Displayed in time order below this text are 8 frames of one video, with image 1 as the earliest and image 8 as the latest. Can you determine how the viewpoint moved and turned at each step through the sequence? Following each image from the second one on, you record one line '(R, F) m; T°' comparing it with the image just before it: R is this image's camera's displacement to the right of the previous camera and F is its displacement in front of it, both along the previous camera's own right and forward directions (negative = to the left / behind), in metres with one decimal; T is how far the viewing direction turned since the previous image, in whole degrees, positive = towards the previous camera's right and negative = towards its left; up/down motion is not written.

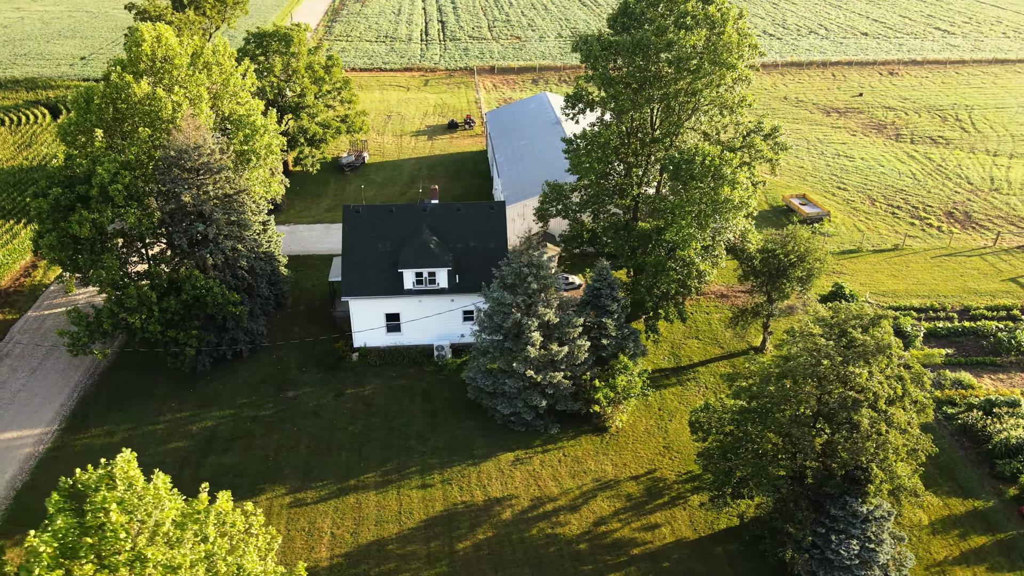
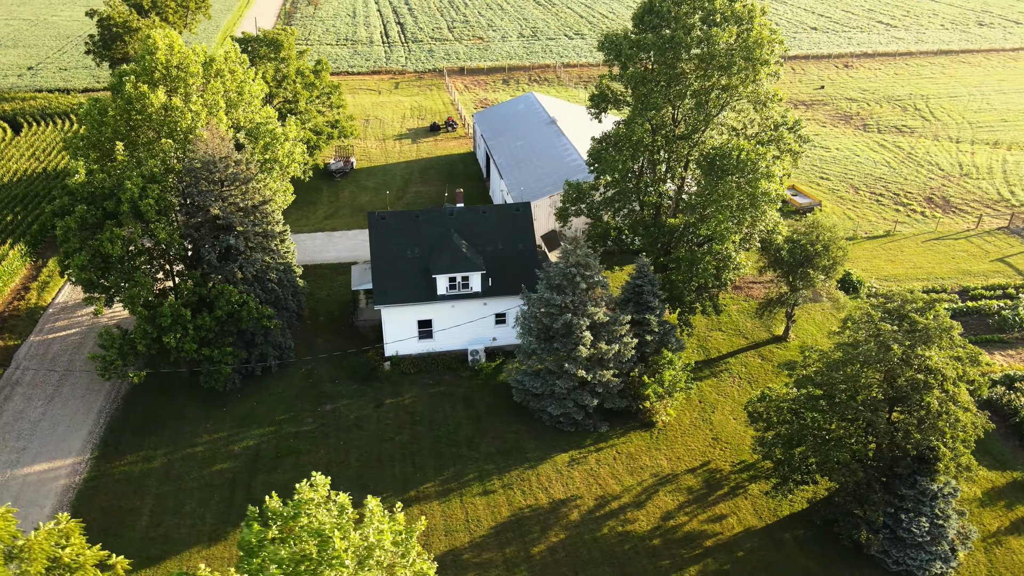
(-3.6, +0.2) m; +4°
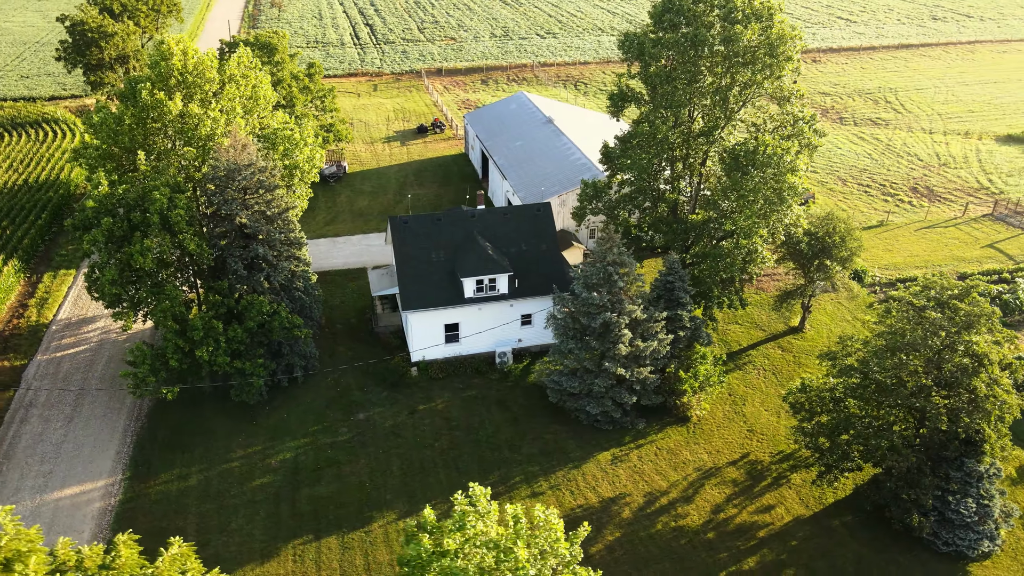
(-2.7, +0.2) m; +3°
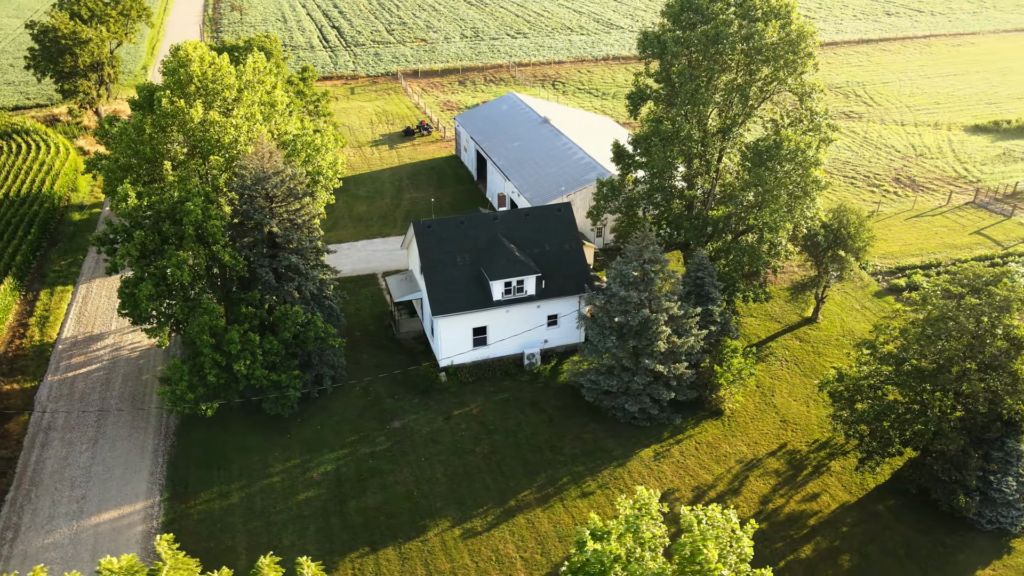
(-2.8, +0.2) m; +3°
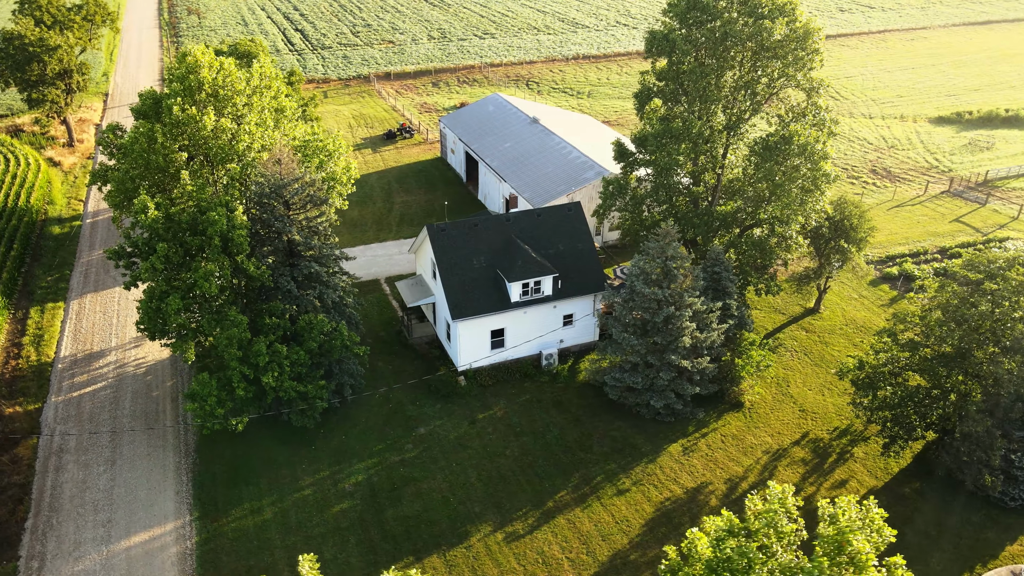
(-2.4, +0.1) m; +3°
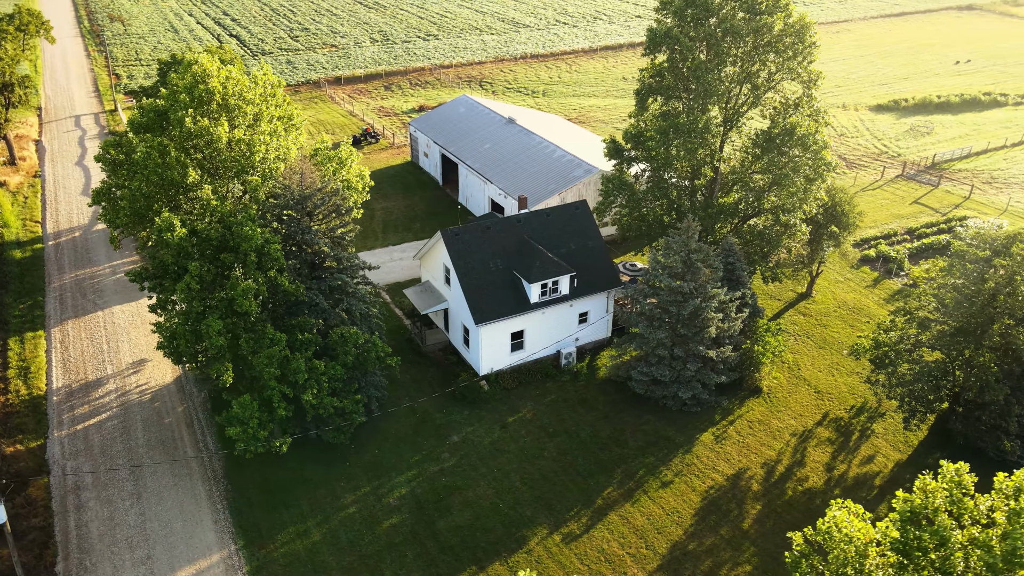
(-3.5, +0.3) m; +6°
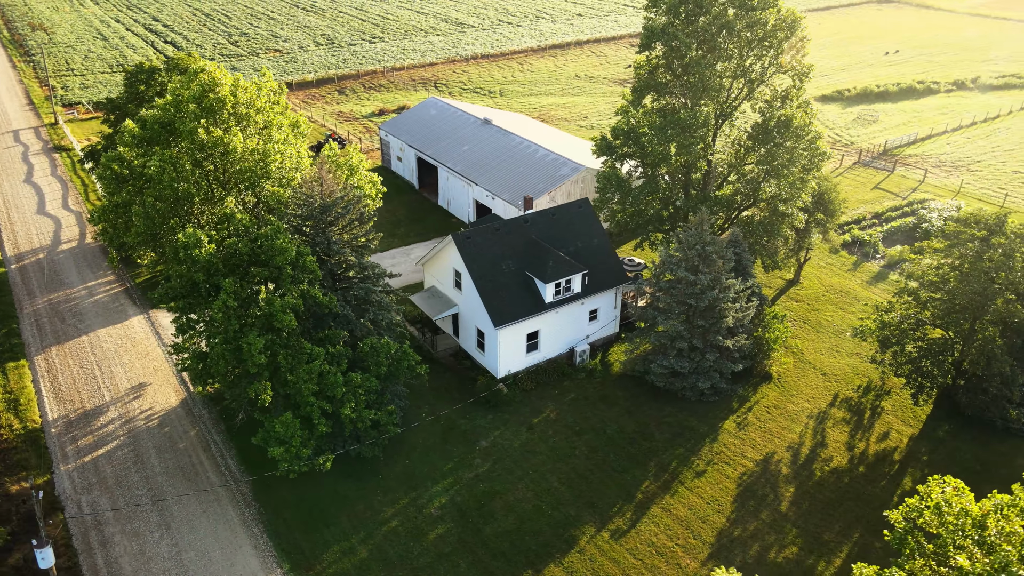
(-3.1, +0.2) m; +5°
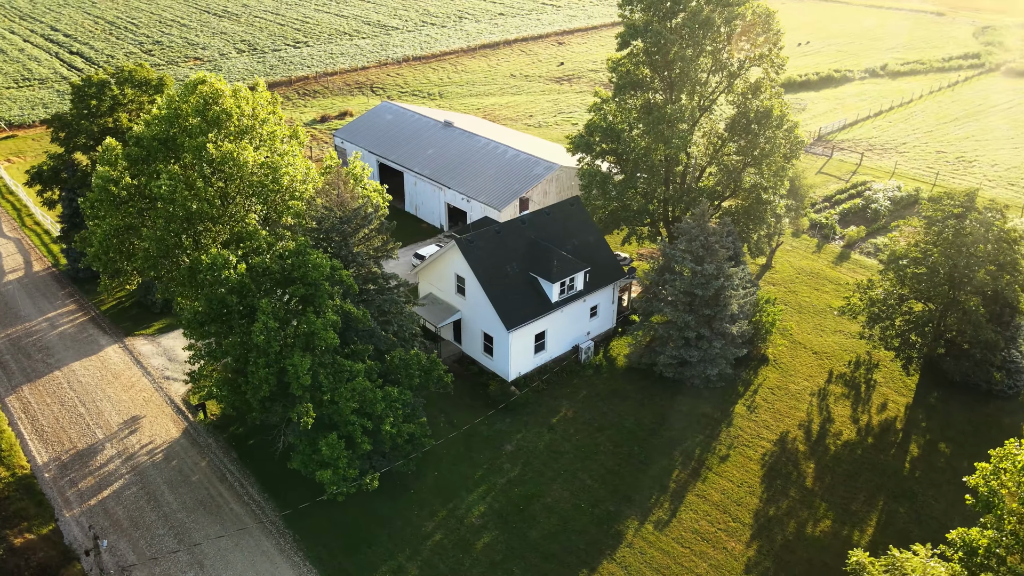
(-3.5, +0.3) m; +7°
